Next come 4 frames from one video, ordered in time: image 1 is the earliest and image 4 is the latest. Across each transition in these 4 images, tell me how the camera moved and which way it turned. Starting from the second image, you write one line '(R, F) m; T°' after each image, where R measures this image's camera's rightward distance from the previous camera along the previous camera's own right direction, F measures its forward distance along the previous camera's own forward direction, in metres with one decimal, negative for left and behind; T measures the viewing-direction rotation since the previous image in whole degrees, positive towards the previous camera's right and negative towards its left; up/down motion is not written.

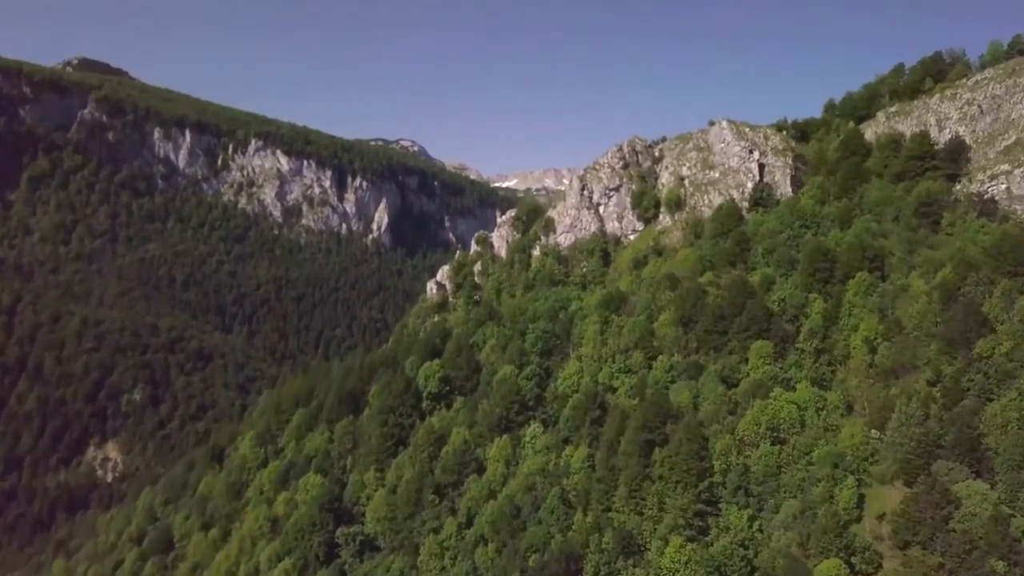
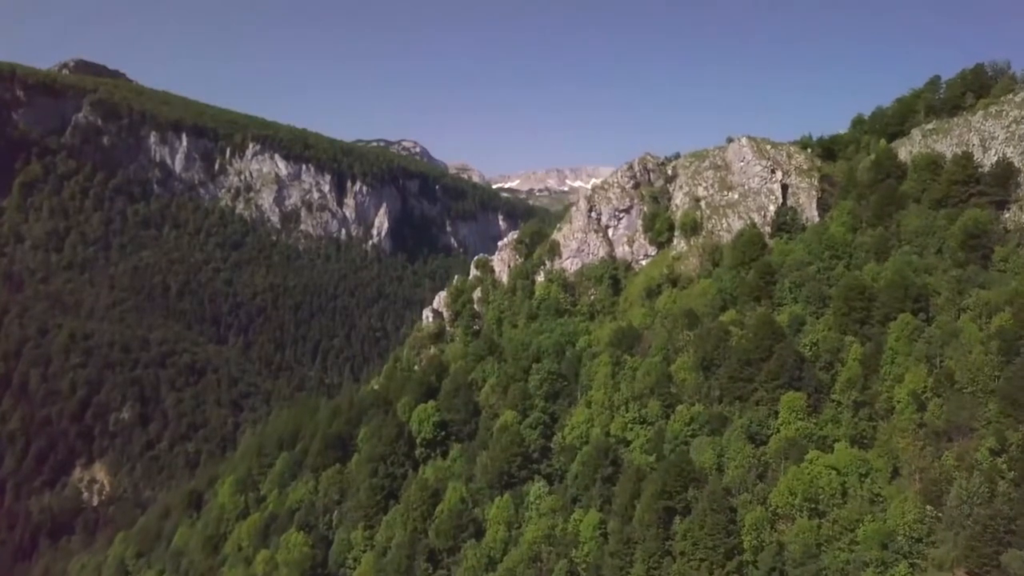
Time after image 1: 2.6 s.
(0.0, +7.4) m; 0°
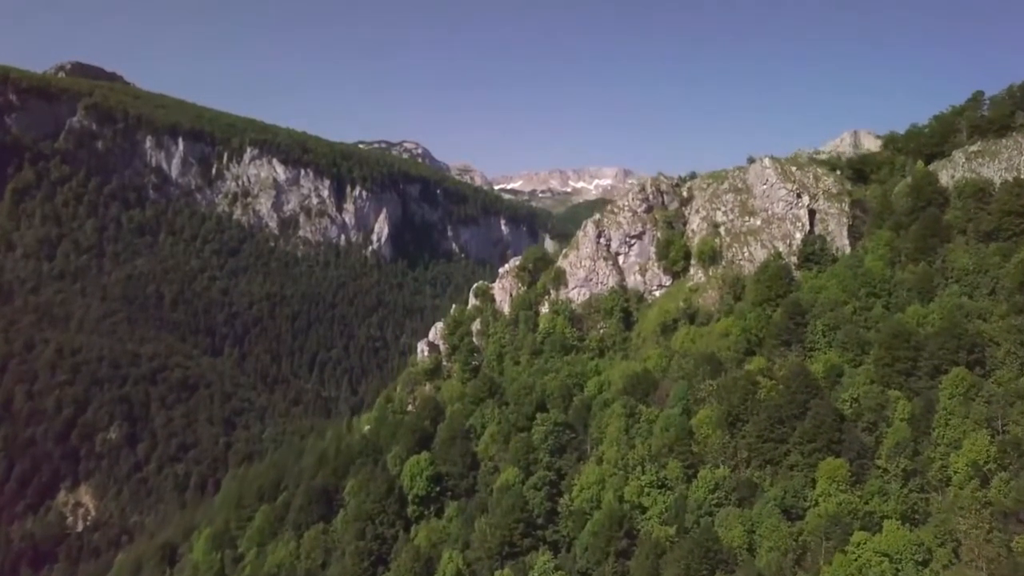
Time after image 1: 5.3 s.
(0.0, +7.4) m; 0°
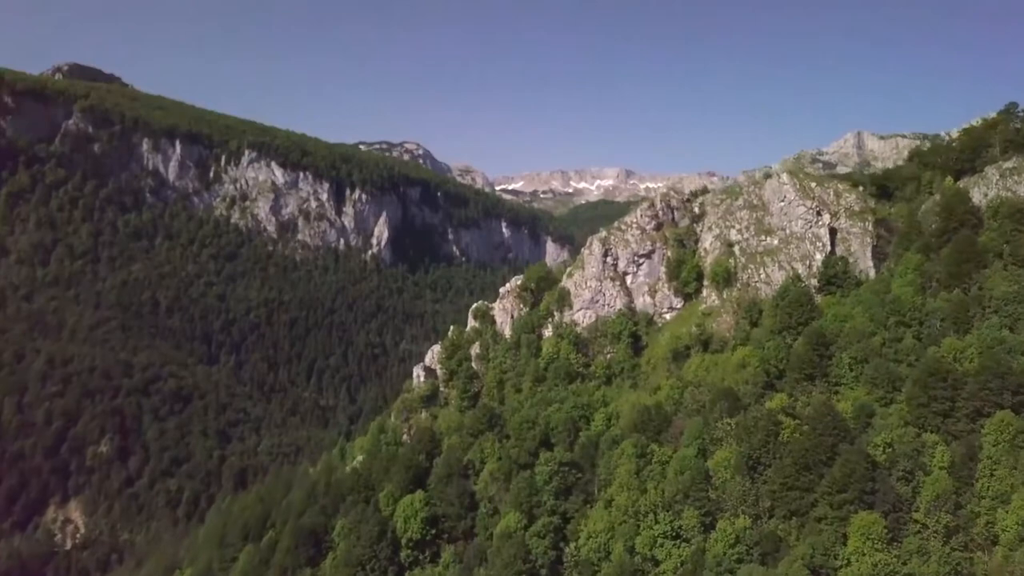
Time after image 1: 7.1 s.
(0.0, +4.9) m; 0°
